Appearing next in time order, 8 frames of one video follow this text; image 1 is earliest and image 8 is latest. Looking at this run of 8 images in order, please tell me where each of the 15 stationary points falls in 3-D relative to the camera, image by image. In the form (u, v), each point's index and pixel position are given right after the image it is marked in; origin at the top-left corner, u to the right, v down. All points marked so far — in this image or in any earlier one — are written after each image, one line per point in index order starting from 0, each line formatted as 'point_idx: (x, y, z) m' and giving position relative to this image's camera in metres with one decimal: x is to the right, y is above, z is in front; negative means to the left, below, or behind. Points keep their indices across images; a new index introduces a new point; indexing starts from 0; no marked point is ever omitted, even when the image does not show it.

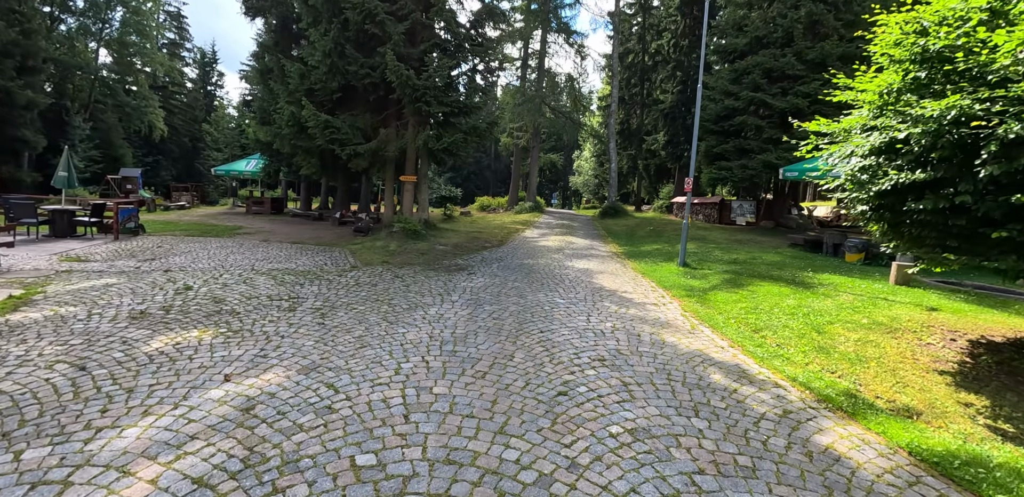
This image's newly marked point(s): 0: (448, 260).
0: (-1.8, -0.3, +11.5) m
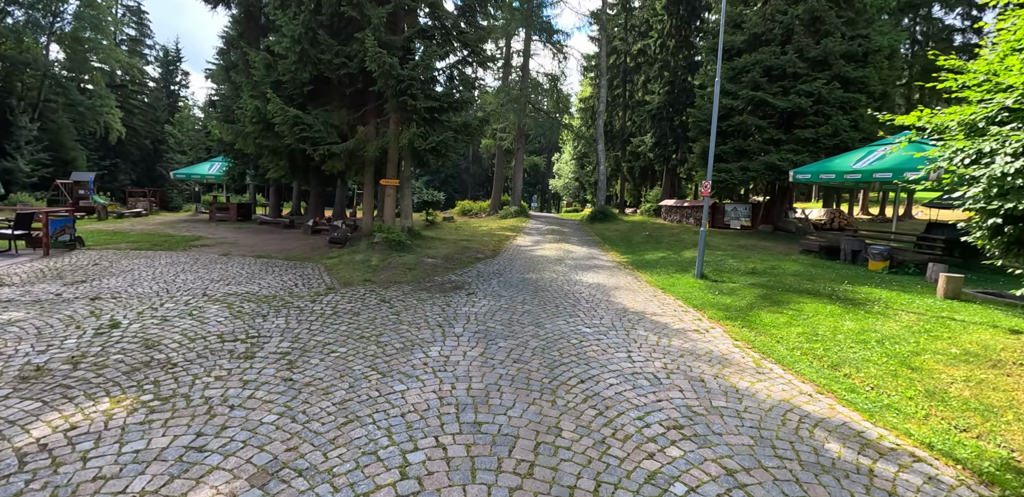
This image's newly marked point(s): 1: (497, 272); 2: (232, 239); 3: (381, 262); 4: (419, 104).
0: (-1.7, -0.6, +9.9) m
1: (-0.4, -0.6, +11.0) m
2: (-8.6, +0.3, +14.5) m
3: (-2.9, -0.3, +10.2) m
4: (-2.3, +3.7, +11.6) m
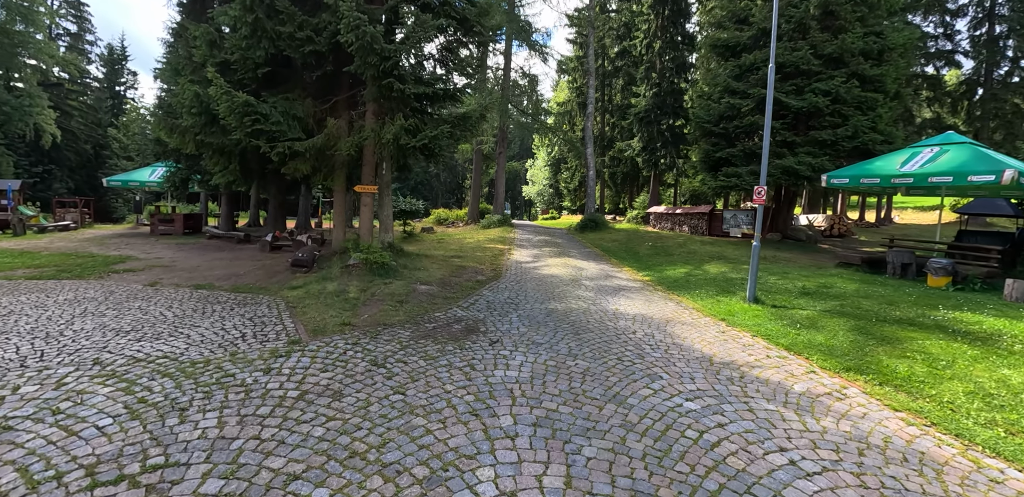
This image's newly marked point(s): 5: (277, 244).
0: (-1.2, -1.0, +7.4) m
1: (0.0, -1.0, +8.6) m
2: (-8.5, -0.3, +11.6) m
3: (-2.5, -0.7, +7.6) m
4: (-2.0, +3.2, +9.2) m
5: (-6.6, +0.1, +13.1) m
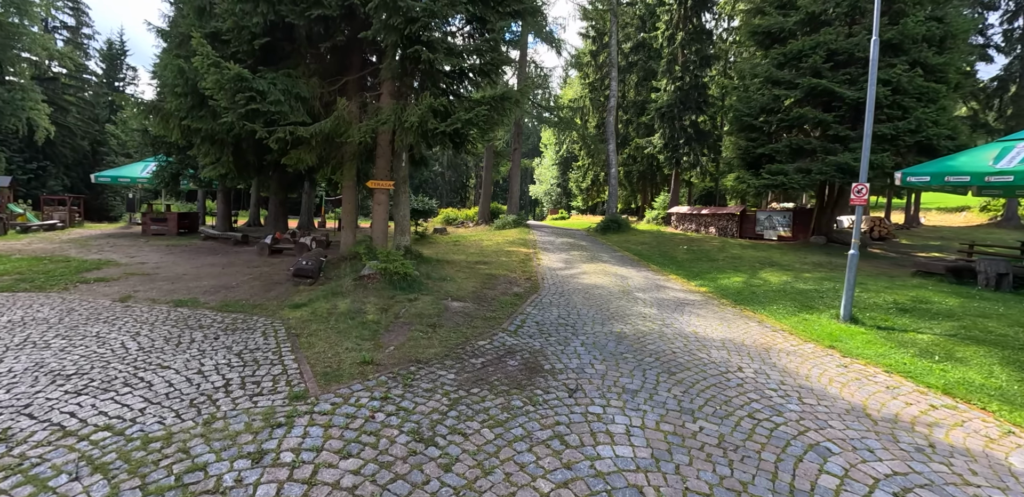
0: (-0.4, -1.1, +5.8) m
1: (+0.8, -1.1, +7.0) m
2: (-7.7, -0.4, +10.0) m
3: (-1.7, -0.8, +6.0) m
4: (-1.2, +3.1, +7.6) m
5: (-5.8, 0.0, +11.5) m
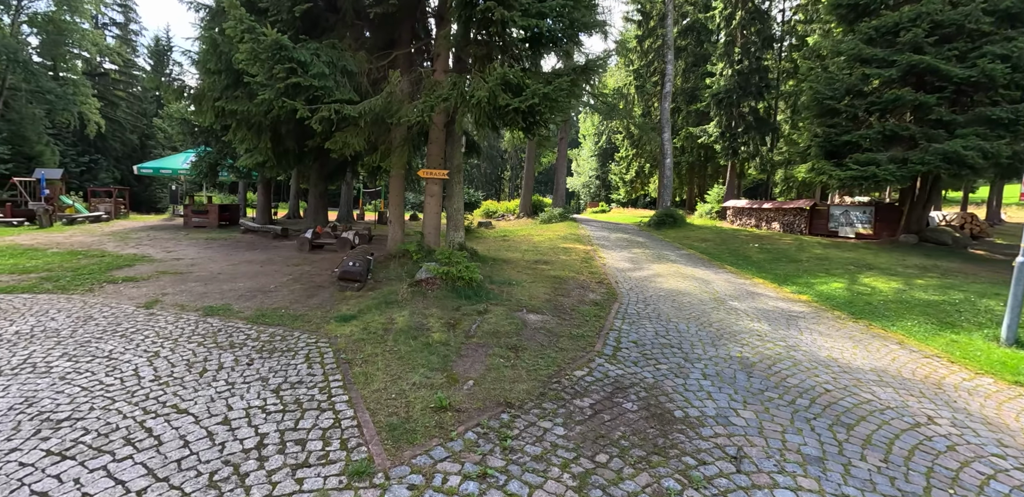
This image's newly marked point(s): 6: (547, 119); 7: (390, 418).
0: (+0.6, -1.2, +4.6) m
1: (+1.9, -1.1, +5.6) m
2: (-6.4, -0.3, +9.2) m
3: (-0.7, -0.9, +4.8) m
4: (0.0, +3.1, +6.3) m
5: (-4.4, +0.1, +10.5) m
6: (+0.5, +1.9, +6.8) m
7: (-0.8, -1.2, +3.2) m
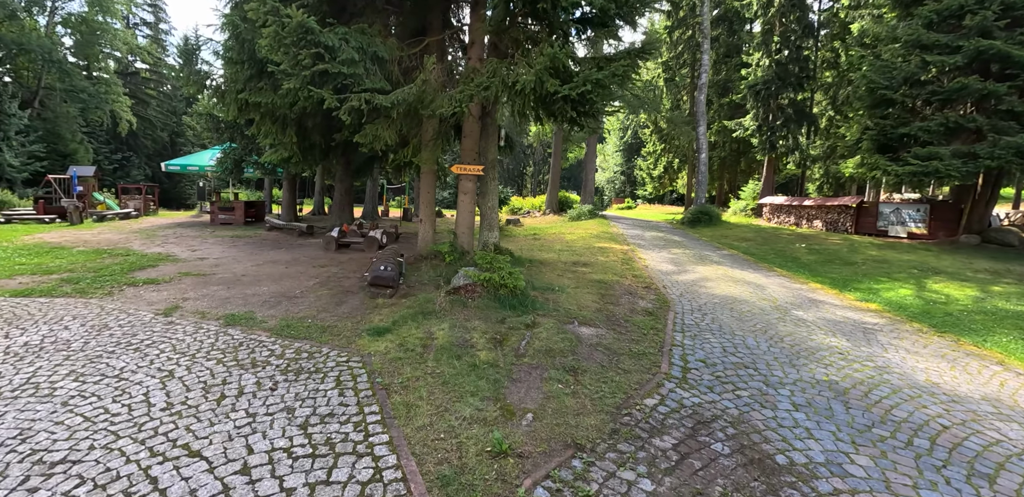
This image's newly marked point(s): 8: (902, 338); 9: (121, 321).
0: (+1.1, -1.2, +3.9) m
1: (+2.4, -1.2, +4.9) m
2: (-5.7, -0.3, +8.8) m
3: (-0.1, -0.9, +4.2) m
4: (+0.5, +3.0, +5.7) m
5: (-3.6, +0.1, +10.1) m
6: (+1.1, +1.8, +6.1) m
7: (-0.4, -1.2, +2.7) m
8: (+5.4, -1.2, +6.6) m
9: (-4.3, -0.8, +5.1) m
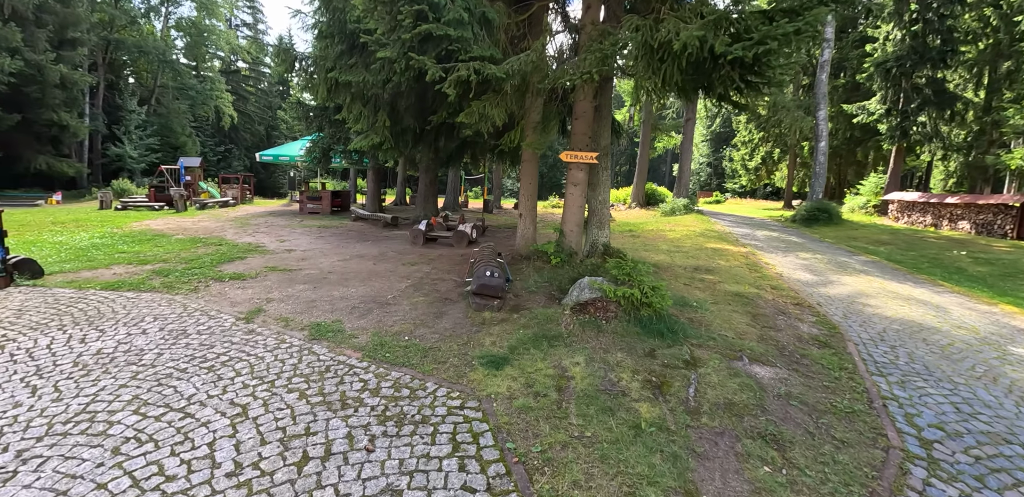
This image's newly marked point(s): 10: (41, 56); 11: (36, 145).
0: (+2.1, -1.4, +2.6) m
1: (+3.6, -1.3, +3.4) m
2: (-3.9, -0.1, +8.4) m
3: (+0.9, -1.0, +3.1) m
4: (+1.9, +2.9, +4.3) m
5: (-1.6, +0.2, +9.4) m
6: (+2.5, +1.7, +4.7) m
7: (+0.5, -1.3, +1.6) m
8: (+6.8, -1.4, +4.6) m
9: (-3.0, -0.8, +4.5) m
10: (-17.8, +7.3, +17.8) m
11: (-19.9, +4.3, +19.6) m
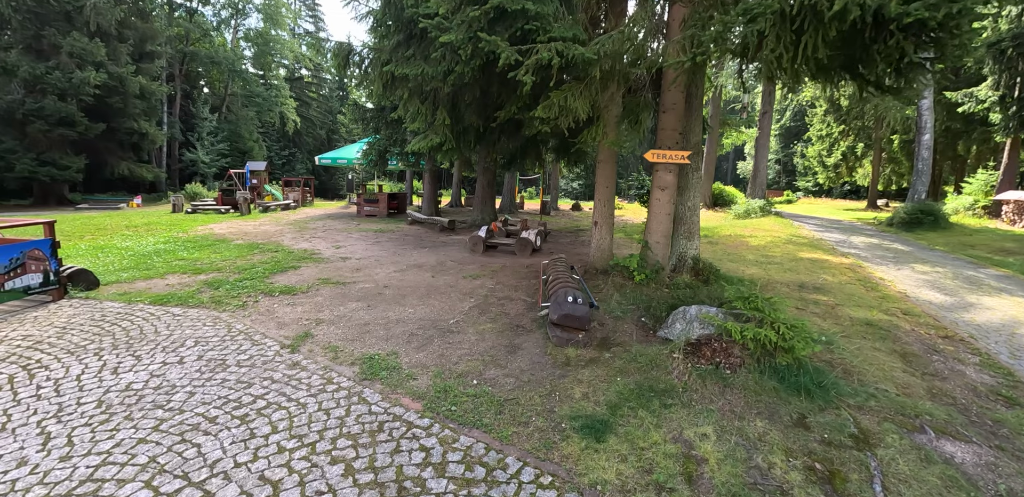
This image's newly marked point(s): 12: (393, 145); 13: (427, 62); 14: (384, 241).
0: (+2.6, -1.5, +1.6) m
1: (+4.1, -1.5, +2.2) m
2: (-2.7, -0.3, +7.9) m
3: (+1.5, -1.2, +2.2) m
4: (+2.6, +2.8, +3.3) m
5: (-0.4, +0.1, +8.7) m
6: (+3.2, +1.5, +3.6) m
7: (+0.8, -1.5, +0.7) m
8: (+7.4, -1.6, +3.1) m
9: (-2.3, -0.9, +4.0) m
10: (-15.6, +7.2, +18.8) m
11: (-17.4, +4.3, +20.8) m
12: (-3.9, +3.3, +15.2) m
13: (-0.9, +2.1, +5.3) m
14: (-3.2, +0.2, +11.3) m
